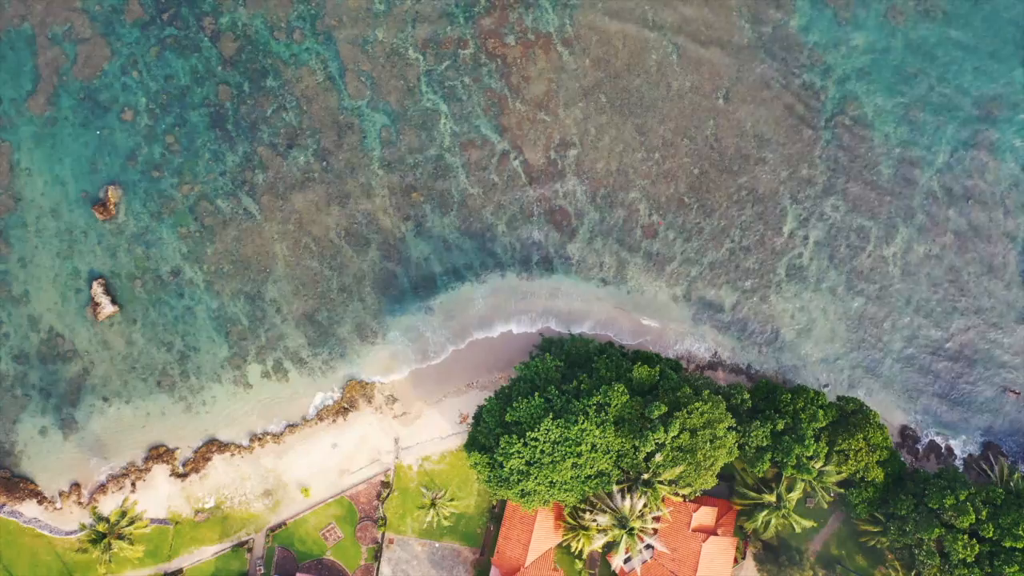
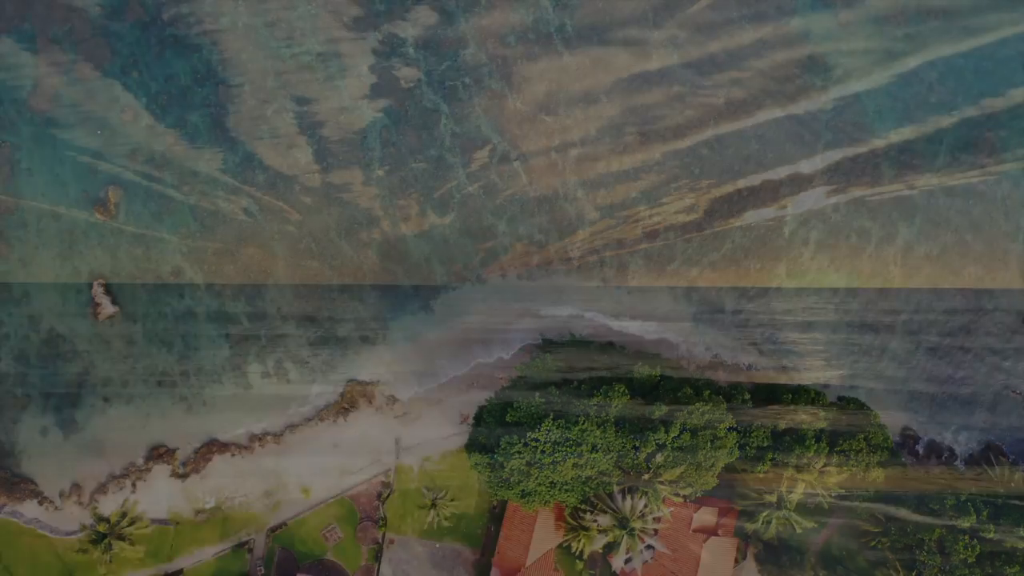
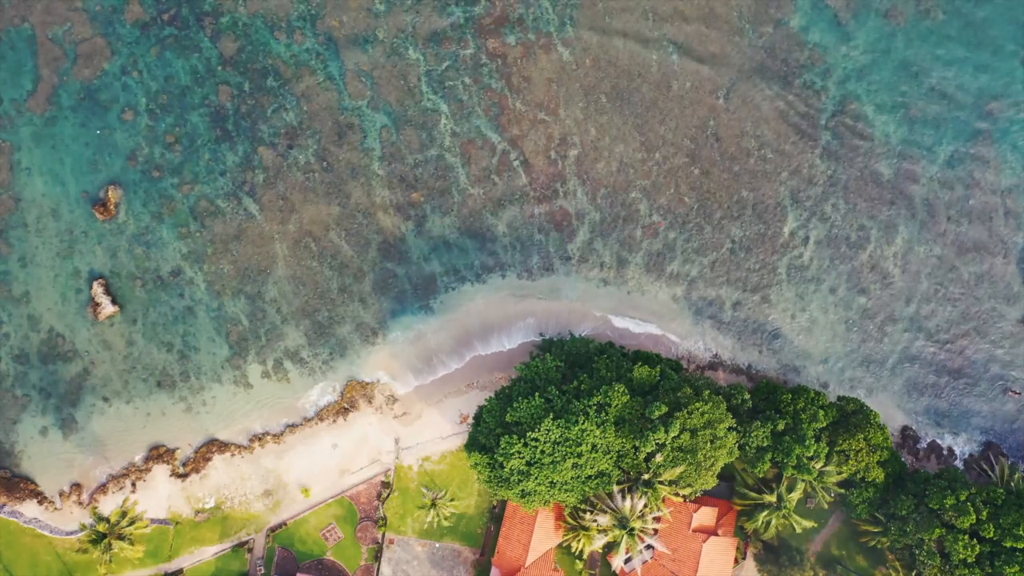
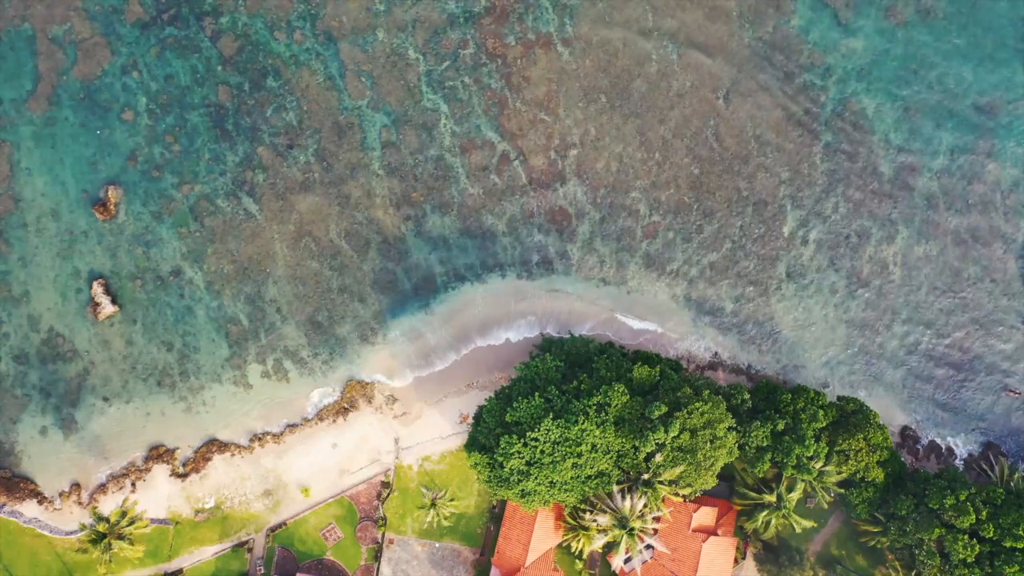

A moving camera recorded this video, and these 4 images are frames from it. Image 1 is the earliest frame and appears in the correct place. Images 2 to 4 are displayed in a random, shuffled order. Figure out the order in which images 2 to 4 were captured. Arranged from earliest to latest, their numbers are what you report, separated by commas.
4, 3, 2
